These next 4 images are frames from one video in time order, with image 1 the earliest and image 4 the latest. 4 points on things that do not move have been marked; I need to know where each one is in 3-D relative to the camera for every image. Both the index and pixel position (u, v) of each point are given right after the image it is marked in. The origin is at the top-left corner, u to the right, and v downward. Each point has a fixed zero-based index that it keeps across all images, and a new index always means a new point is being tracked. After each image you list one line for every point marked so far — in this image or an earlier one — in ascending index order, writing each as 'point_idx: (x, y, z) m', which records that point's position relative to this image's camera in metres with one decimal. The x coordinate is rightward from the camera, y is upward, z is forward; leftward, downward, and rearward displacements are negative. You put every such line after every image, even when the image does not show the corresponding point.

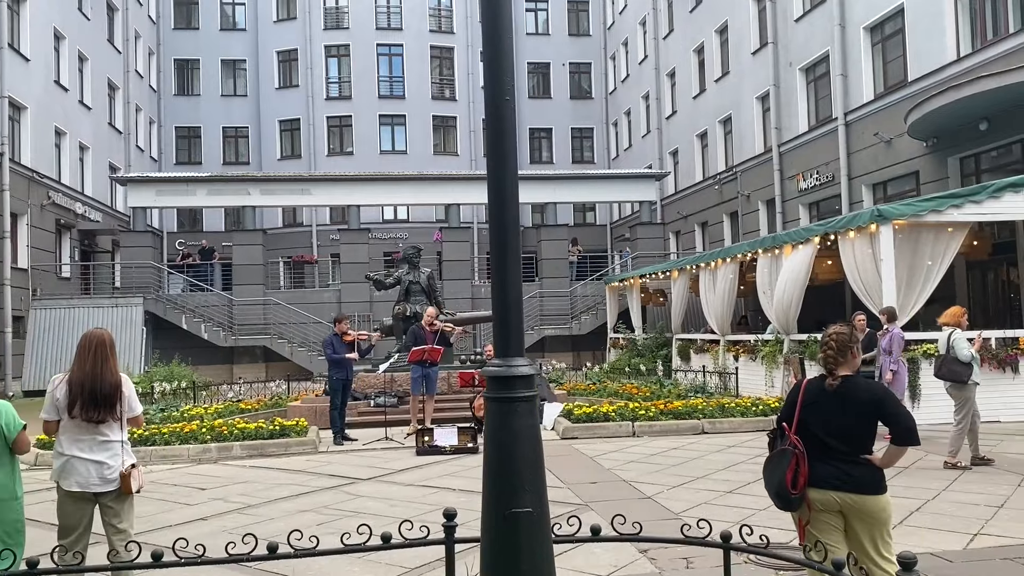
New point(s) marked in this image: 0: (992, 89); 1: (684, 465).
0: (+8.3, +3.5, +15.1) m
1: (+1.7, -1.8, +9.0) m
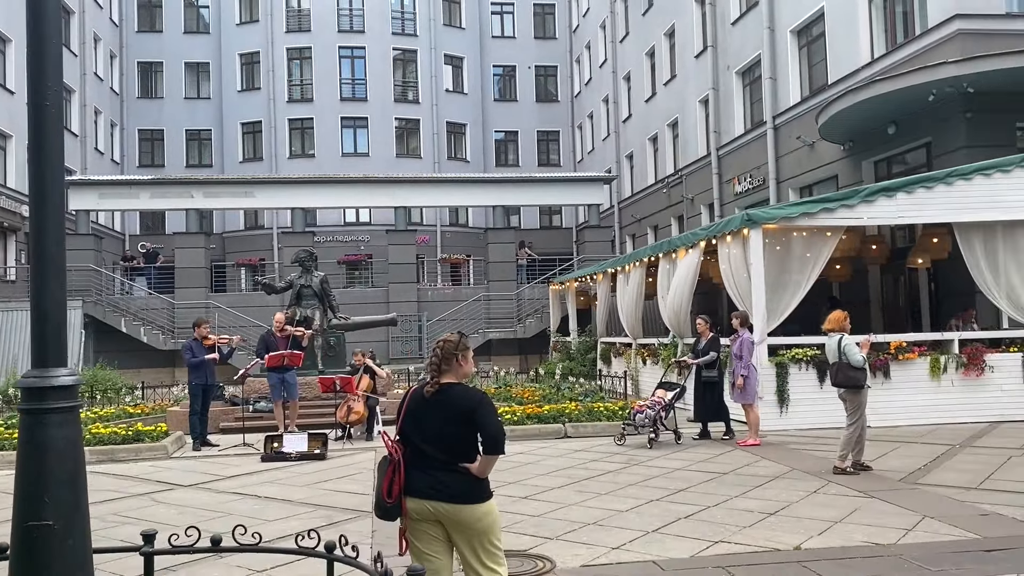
0: (+6.5, +3.4, +15.1) m
1: (-0.1, -1.9, +8.9) m
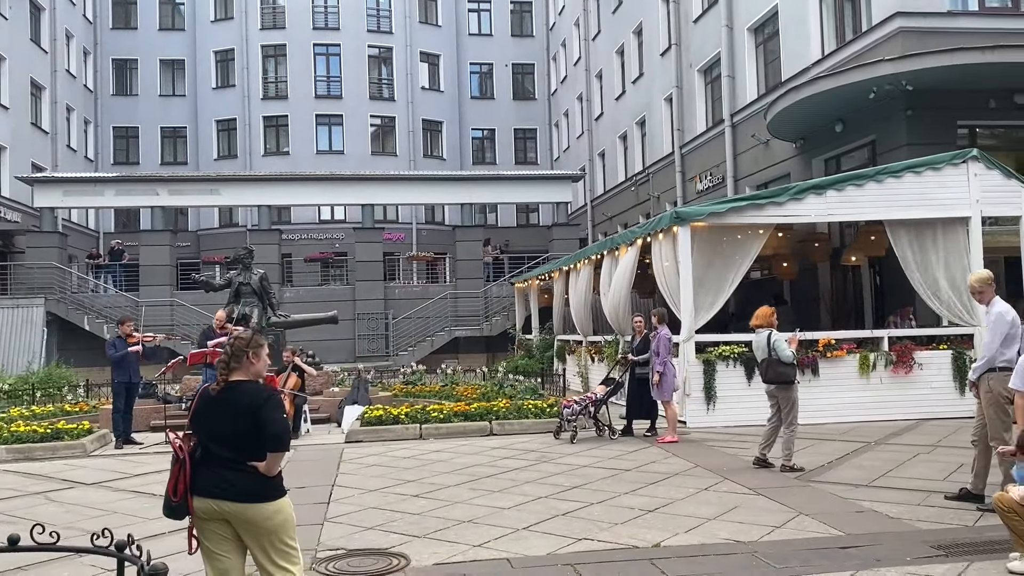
0: (+5.5, +3.4, +15.1) m
1: (-1.0, -1.9, +8.9) m
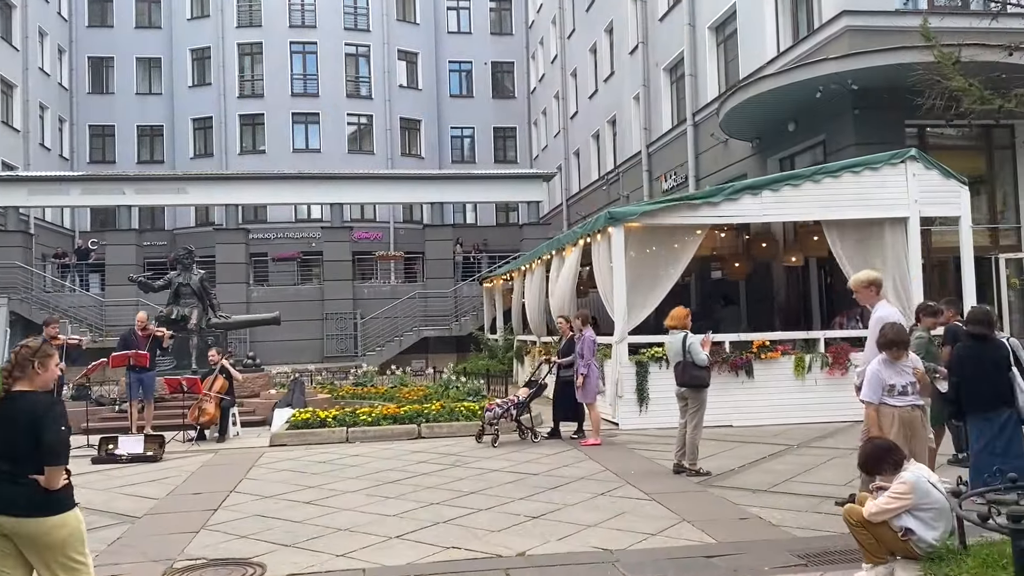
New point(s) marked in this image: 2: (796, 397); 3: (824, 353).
0: (+4.5, +3.4, +15.0) m
1: (-1.9, -1.9, +8.8) m
2: (+3.9, -1.5, +11.9) m
3: (+4.4, -0.9, +12.2) m
